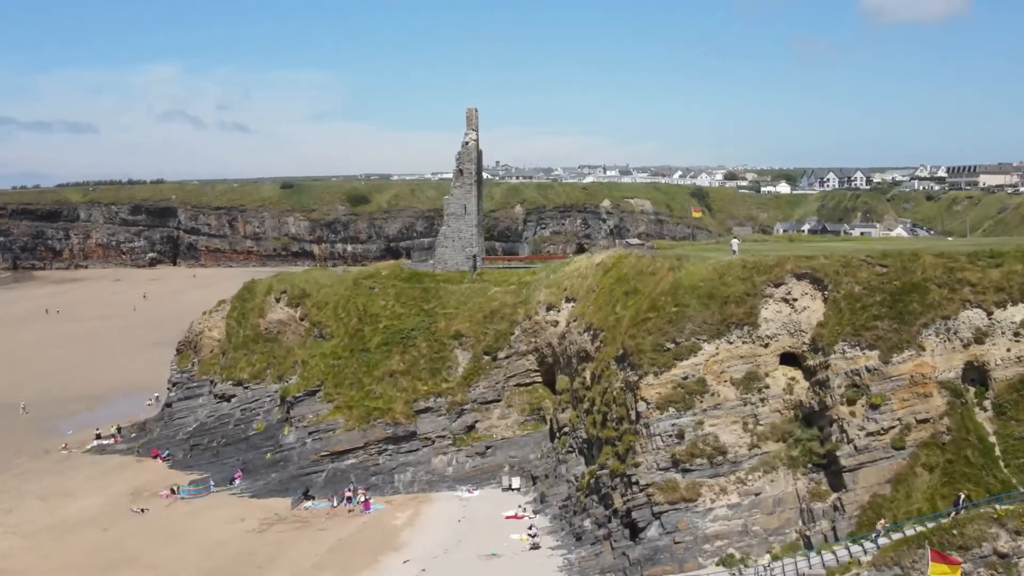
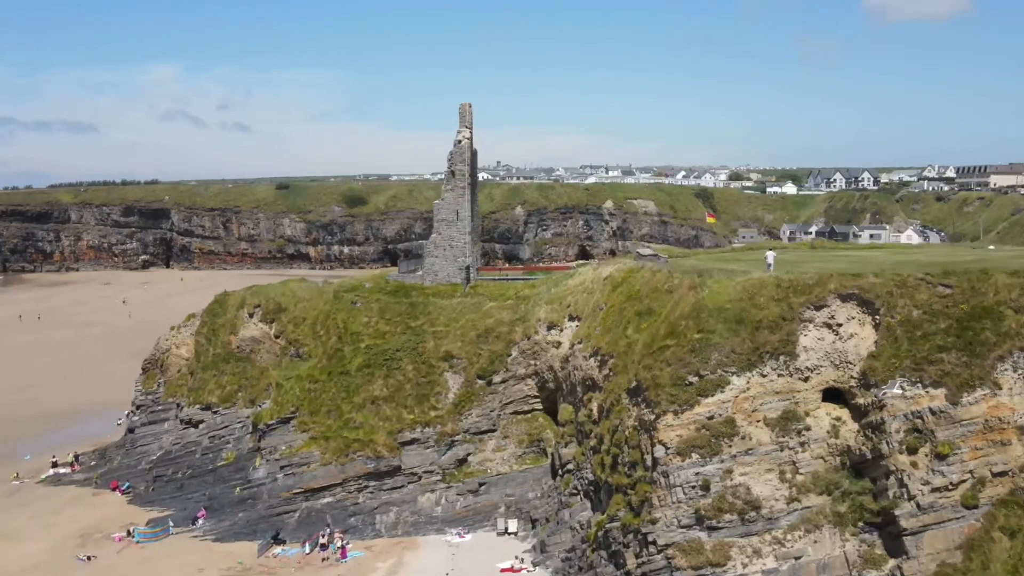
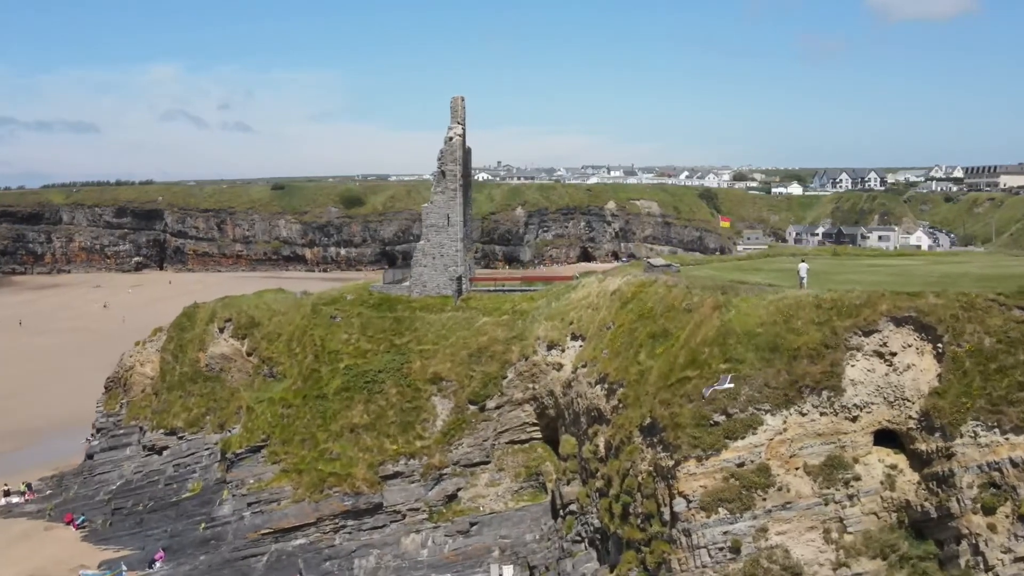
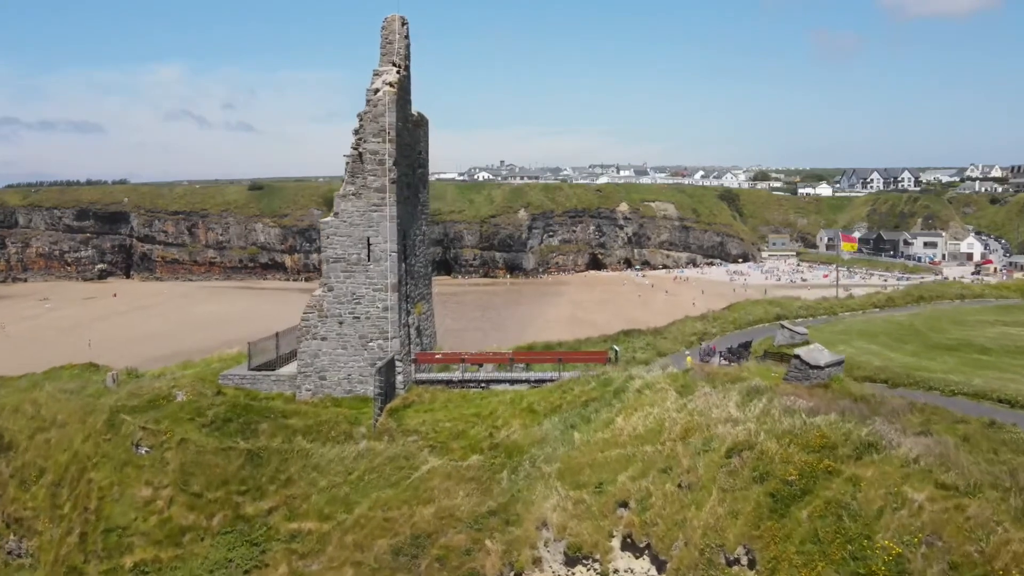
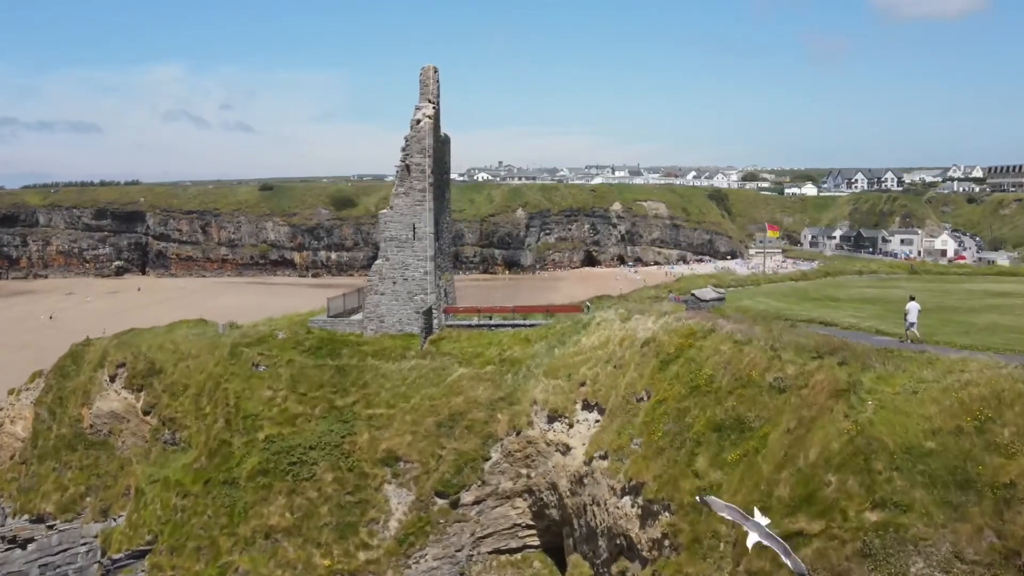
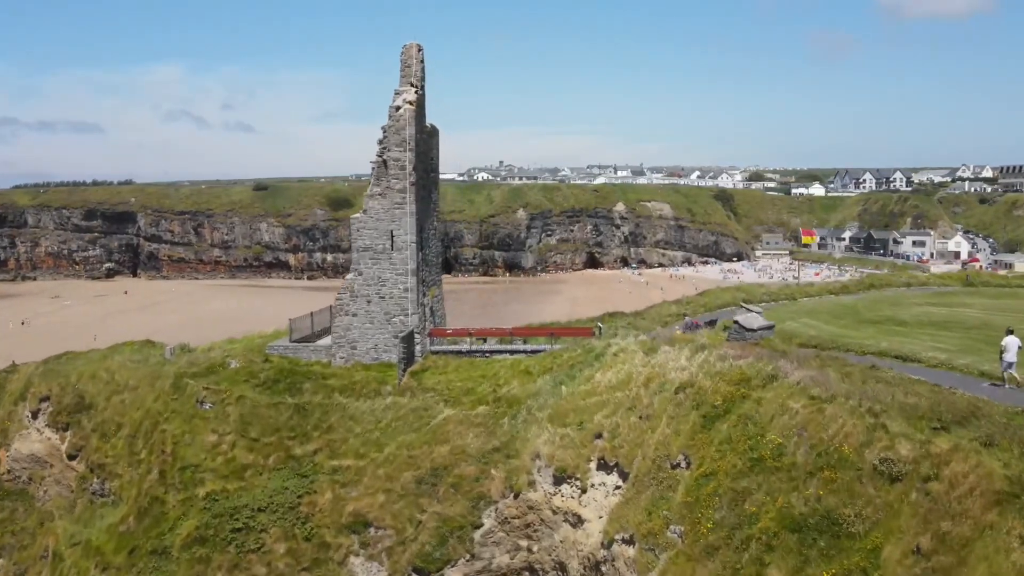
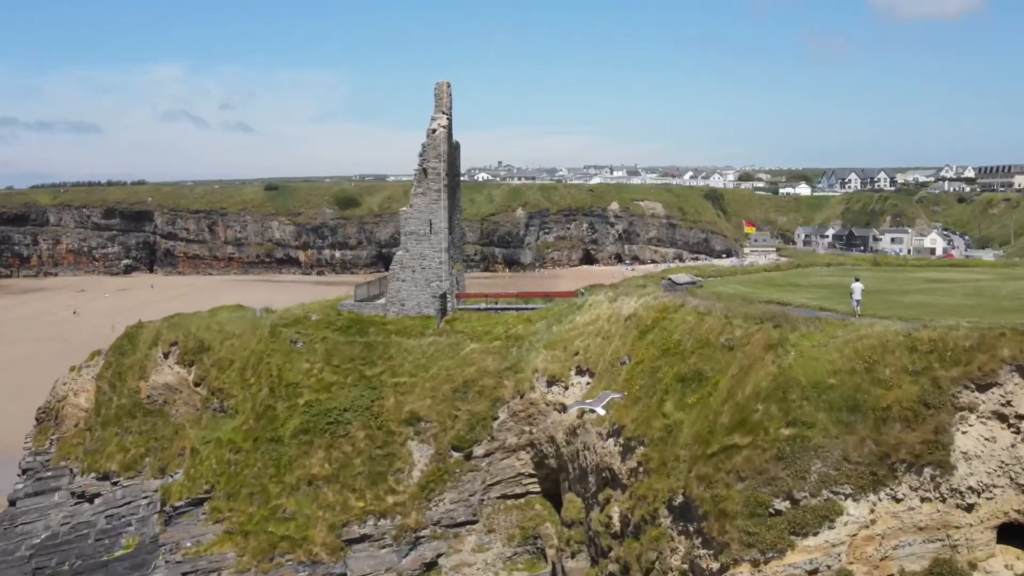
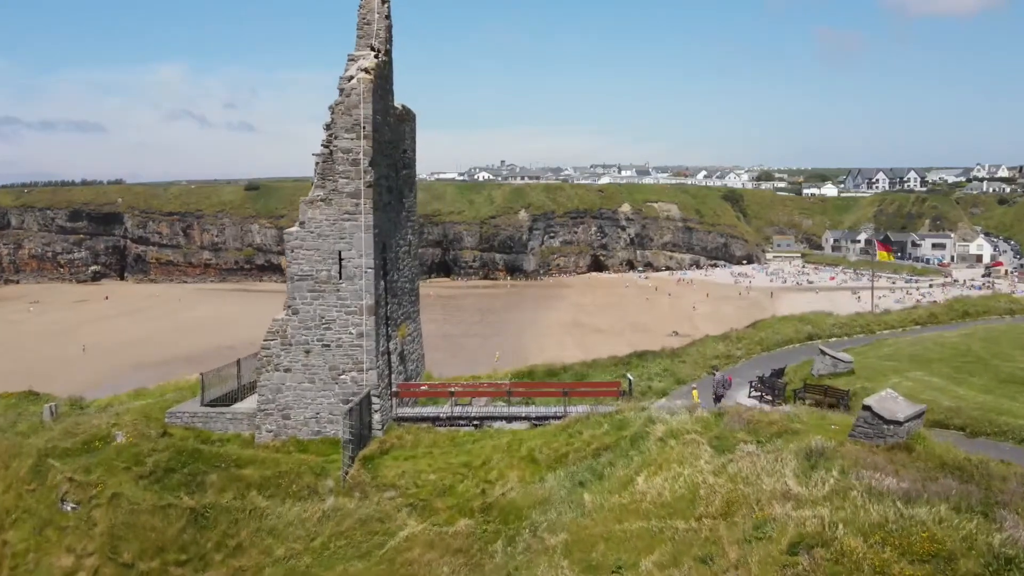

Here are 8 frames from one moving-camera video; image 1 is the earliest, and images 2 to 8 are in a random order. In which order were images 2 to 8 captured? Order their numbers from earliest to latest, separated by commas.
2, 3, 7, 5, 6, 4, 8
